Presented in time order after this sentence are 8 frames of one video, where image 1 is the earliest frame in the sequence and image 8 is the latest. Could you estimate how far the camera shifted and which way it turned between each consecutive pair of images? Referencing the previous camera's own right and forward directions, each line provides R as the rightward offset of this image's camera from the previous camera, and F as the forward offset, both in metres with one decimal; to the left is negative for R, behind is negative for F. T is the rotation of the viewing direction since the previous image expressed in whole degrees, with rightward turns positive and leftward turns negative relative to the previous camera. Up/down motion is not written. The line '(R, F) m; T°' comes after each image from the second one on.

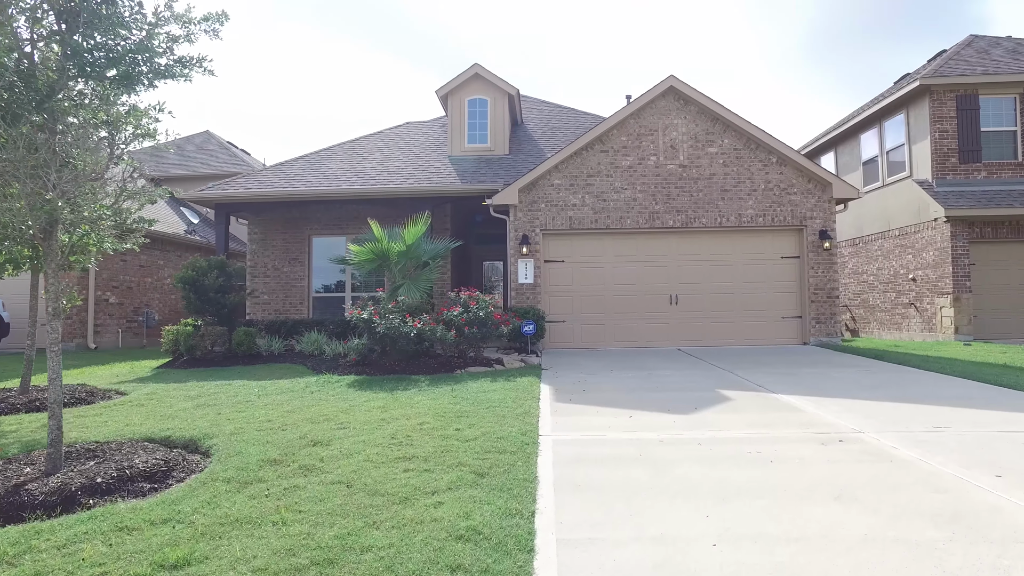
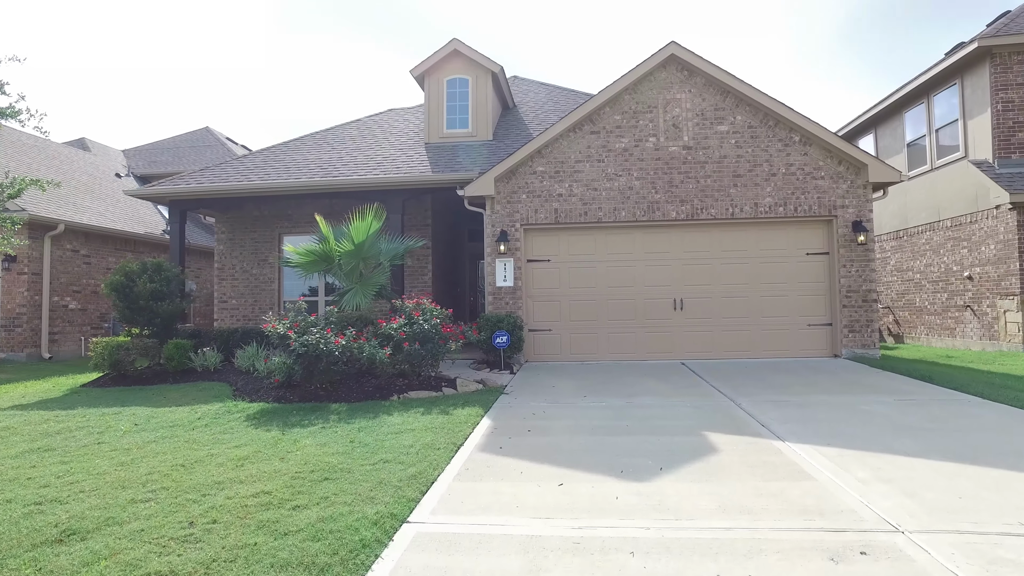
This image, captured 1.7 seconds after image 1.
(+0.9, +1.5) m; -3°
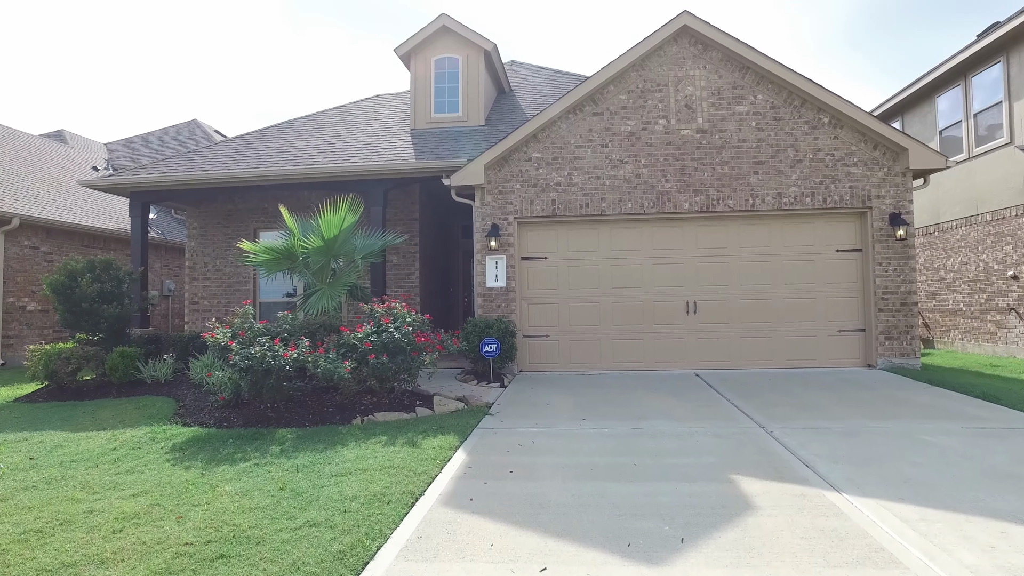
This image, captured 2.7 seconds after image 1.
(+0.2, +1.1) m; 0°
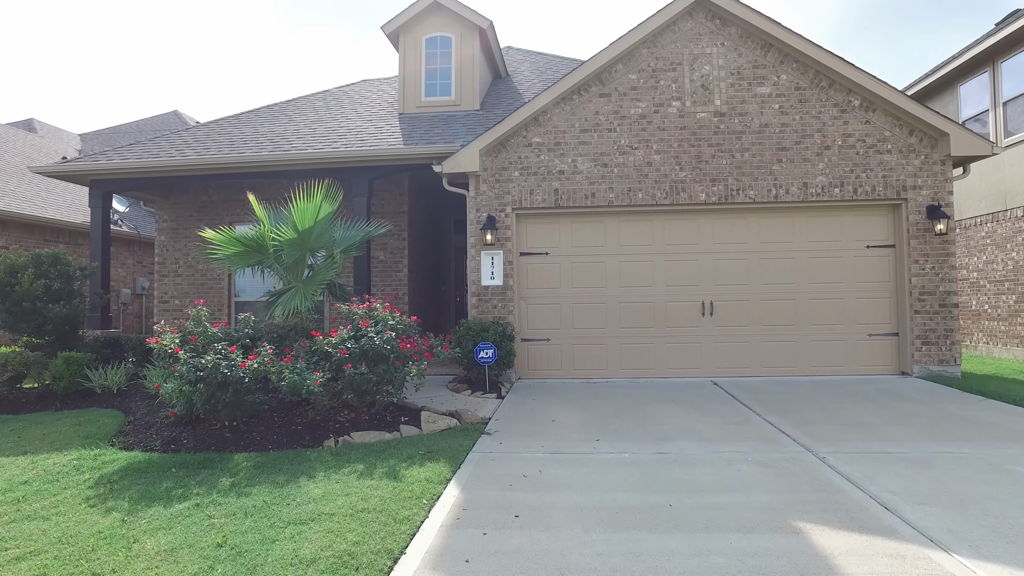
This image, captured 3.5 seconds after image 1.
(-0.1, +0.8) m; +1°
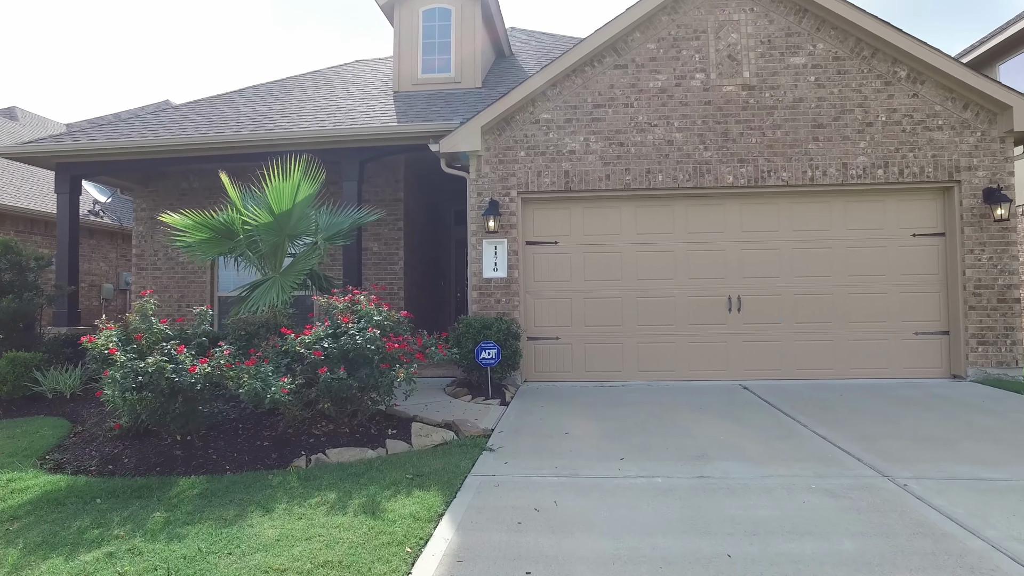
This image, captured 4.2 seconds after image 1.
(0.0, +0.8) m; 0°
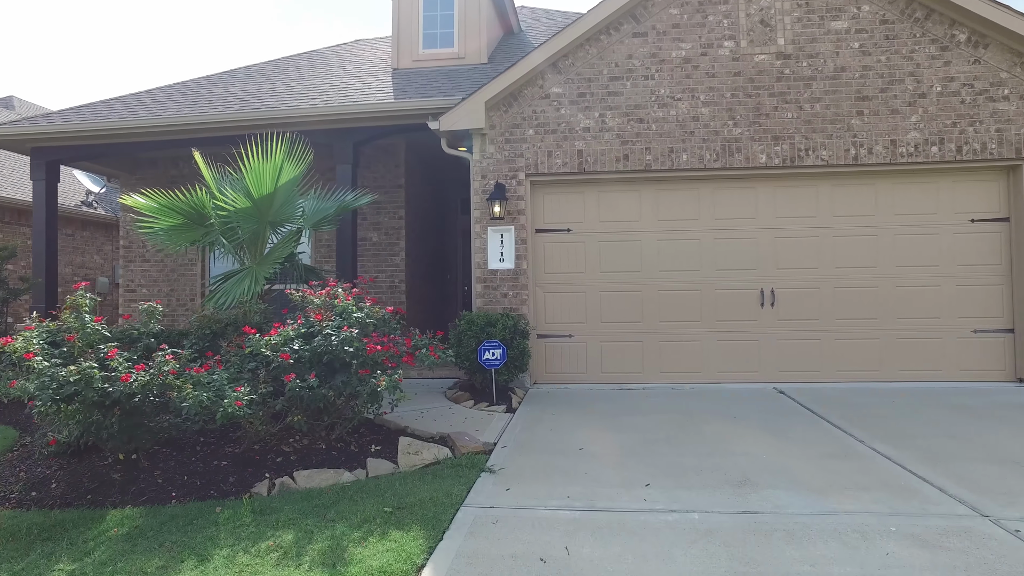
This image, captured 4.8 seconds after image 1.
(+0.1, +0.7) m; -1°
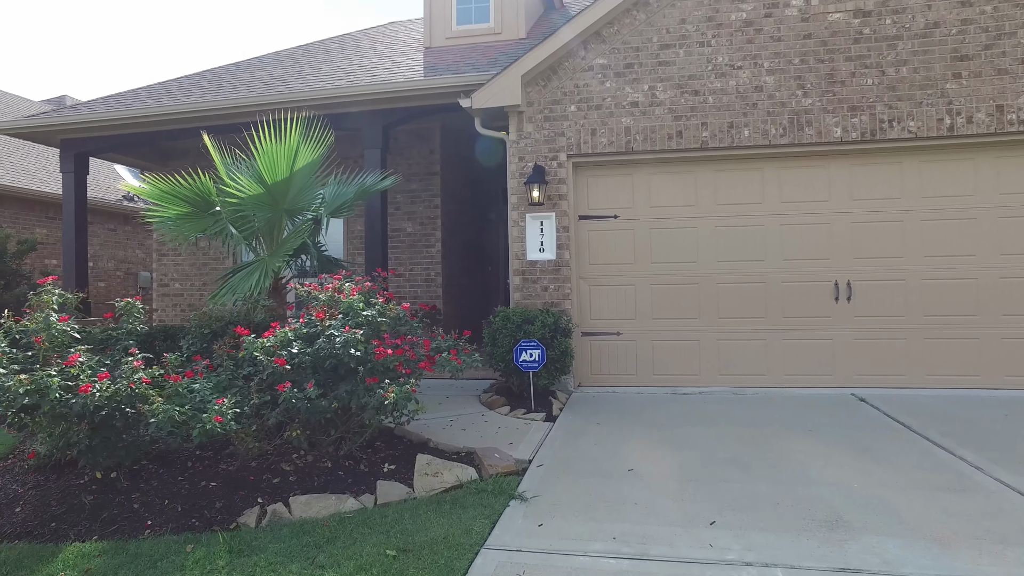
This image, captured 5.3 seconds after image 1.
(+0.1, +0.6) m; -4°
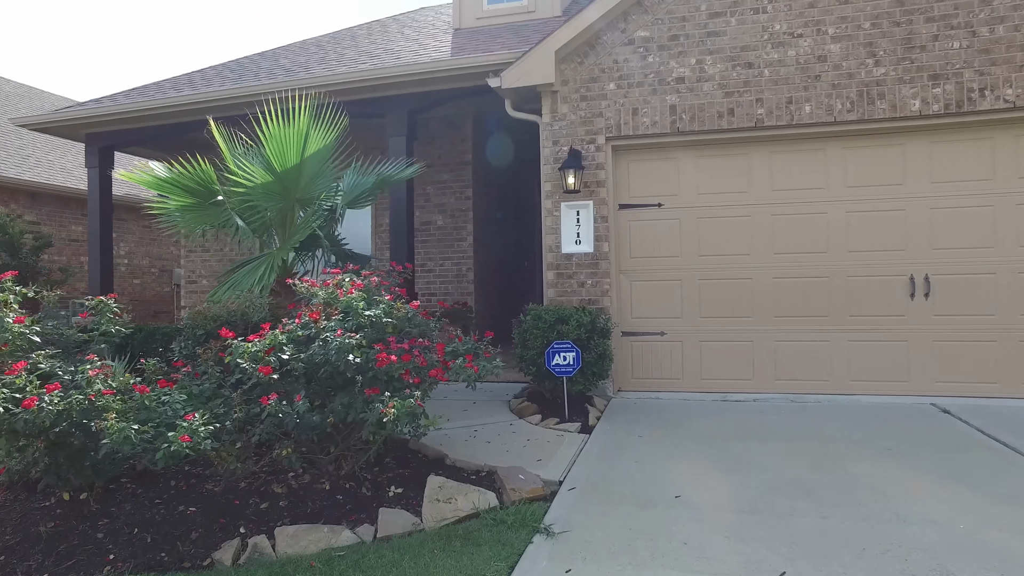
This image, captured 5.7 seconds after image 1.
(+0.1, +0.5) m; -4°
